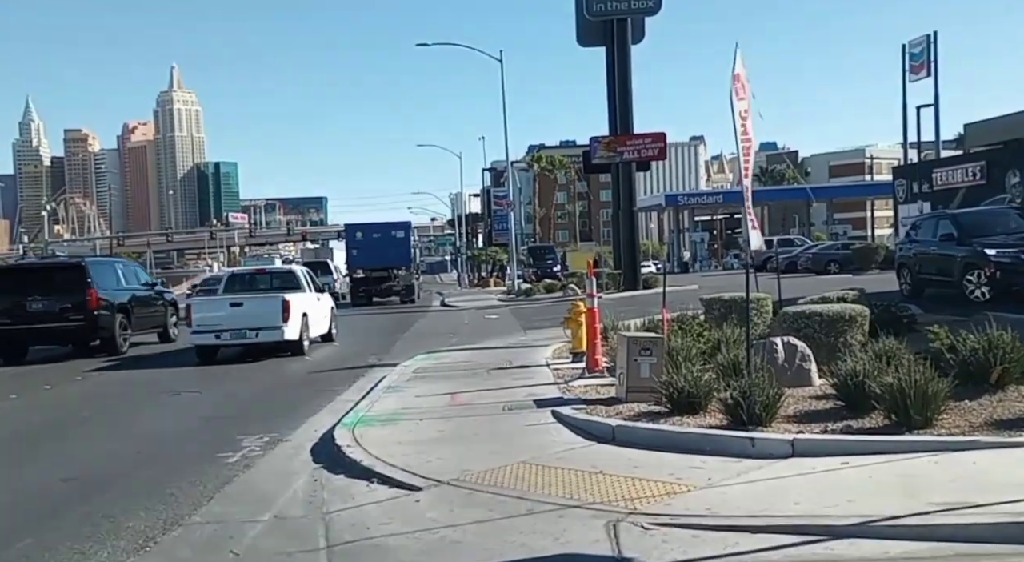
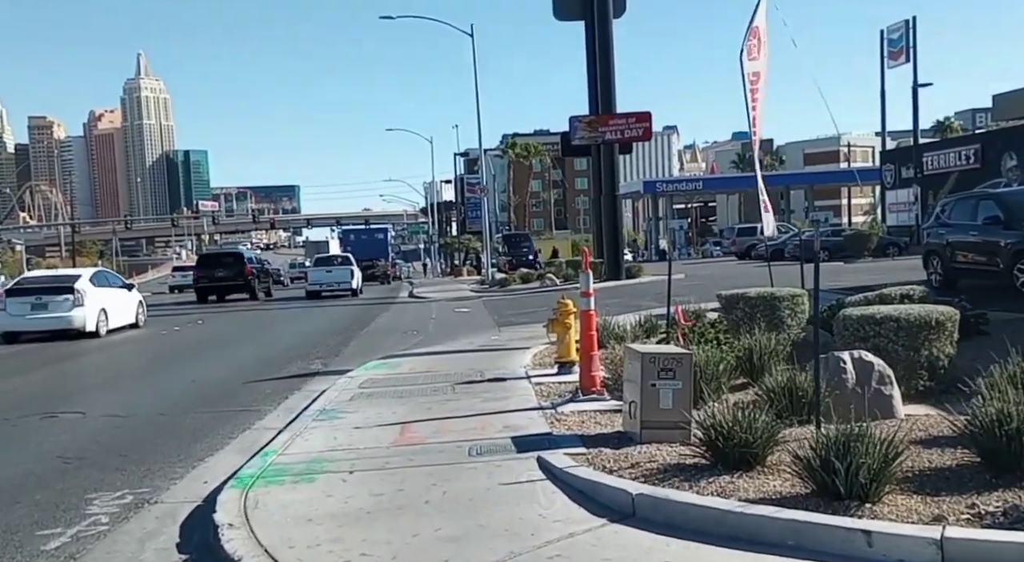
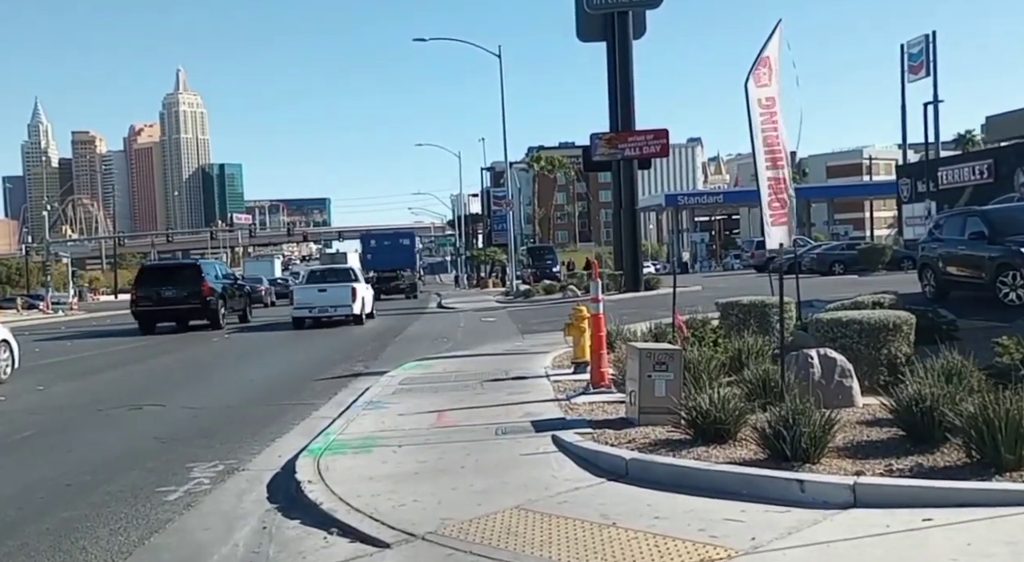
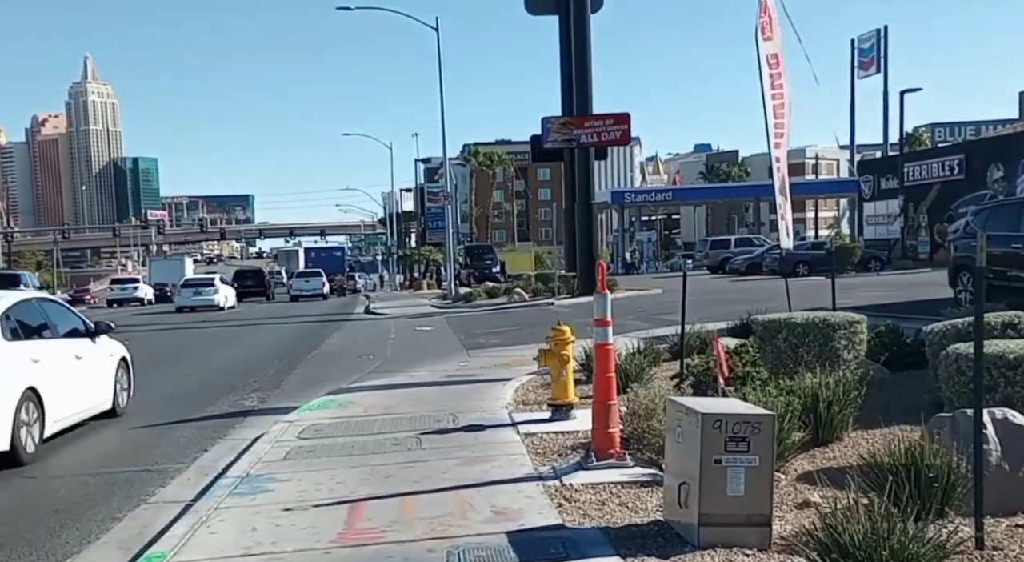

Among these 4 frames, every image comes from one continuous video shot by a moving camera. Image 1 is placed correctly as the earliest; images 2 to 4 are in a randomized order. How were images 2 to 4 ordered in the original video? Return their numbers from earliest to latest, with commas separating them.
3, 2, 4
